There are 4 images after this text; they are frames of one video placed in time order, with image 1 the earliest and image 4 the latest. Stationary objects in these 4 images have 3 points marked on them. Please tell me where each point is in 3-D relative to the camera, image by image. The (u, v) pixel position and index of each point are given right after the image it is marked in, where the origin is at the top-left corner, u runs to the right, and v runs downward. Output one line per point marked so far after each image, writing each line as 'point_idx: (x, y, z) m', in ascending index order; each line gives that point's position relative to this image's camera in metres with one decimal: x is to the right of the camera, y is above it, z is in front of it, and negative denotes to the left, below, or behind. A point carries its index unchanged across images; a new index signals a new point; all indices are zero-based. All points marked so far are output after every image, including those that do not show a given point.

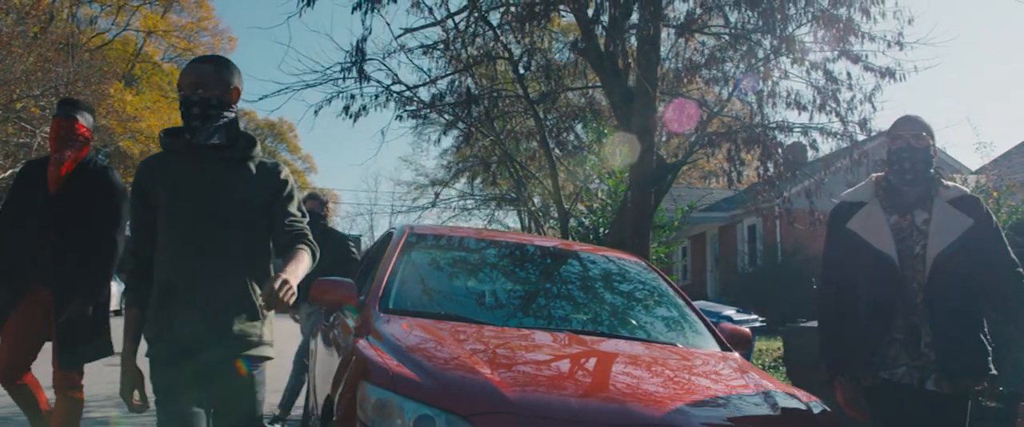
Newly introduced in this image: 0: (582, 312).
0: (+0.3, -0.5, +4.9) m
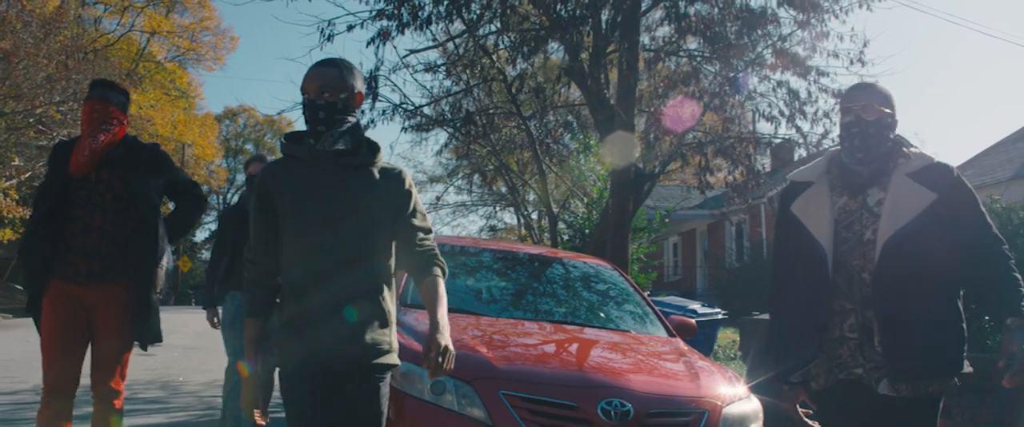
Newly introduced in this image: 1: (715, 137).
0: (+0.3, -0.6, +5.9) m
1: (+2.4, +0.9, +11.4) m
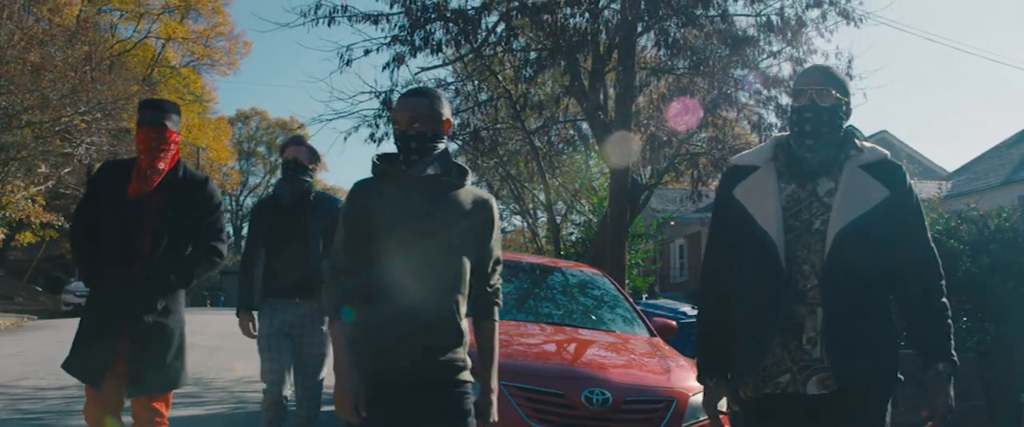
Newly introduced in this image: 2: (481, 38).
0: (+0.3, -0.6, +6.6) m
1: (+2.4, +0.8, +12.0) m
2: (-0.4, +2.0, +11.2) m
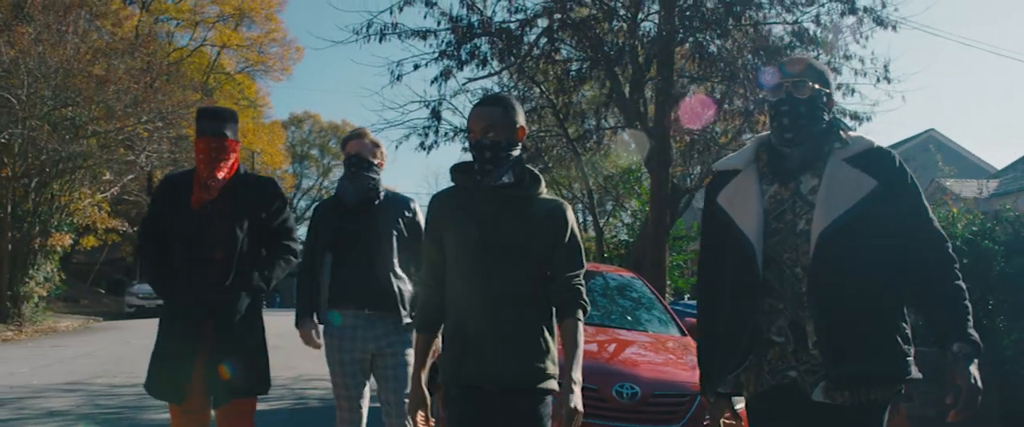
0: (+0.6, -0.7, +7.0) m
1: (+3.0, +0.8, +12.3) m
2: (+0.2, +1.9, +11.6) m
